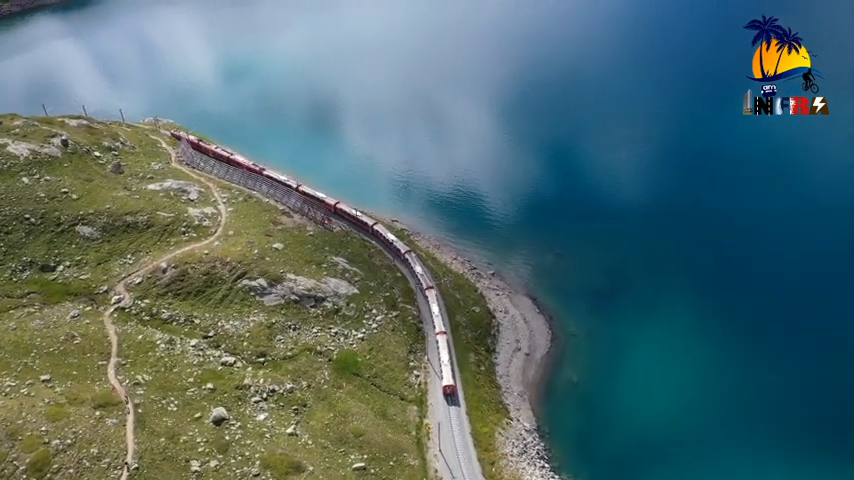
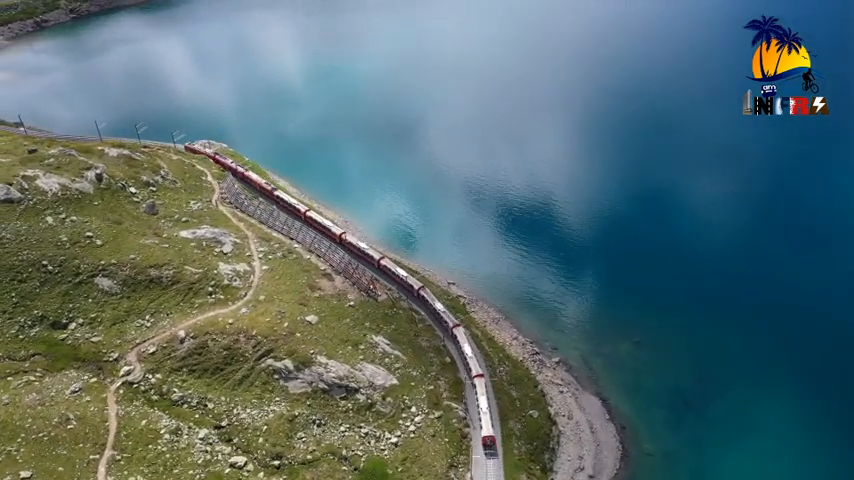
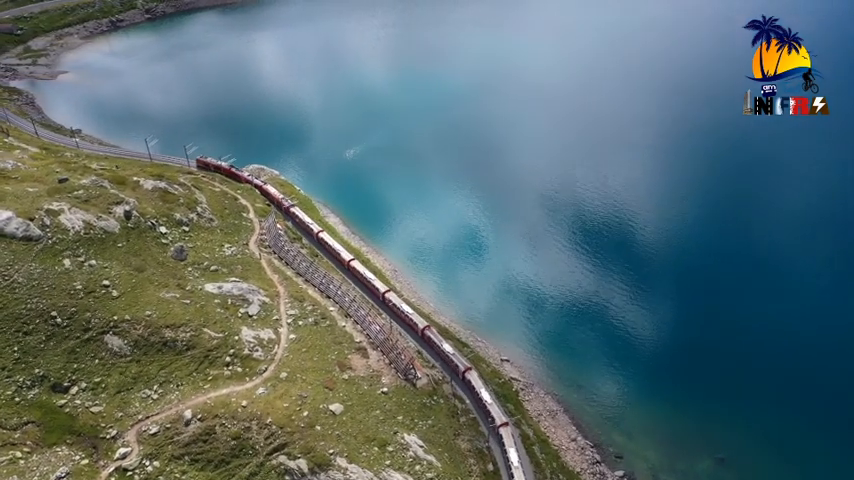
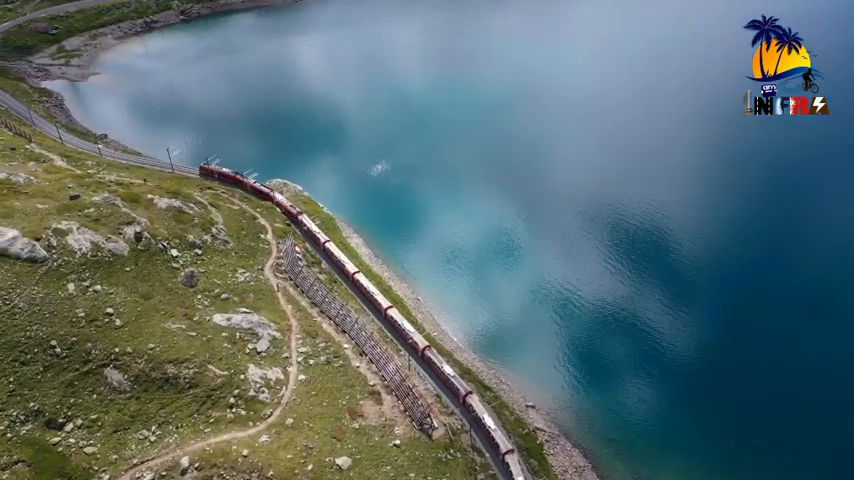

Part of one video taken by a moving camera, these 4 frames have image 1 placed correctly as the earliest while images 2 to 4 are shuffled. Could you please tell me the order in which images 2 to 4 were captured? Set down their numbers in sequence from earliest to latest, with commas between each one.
2, 3, 4
